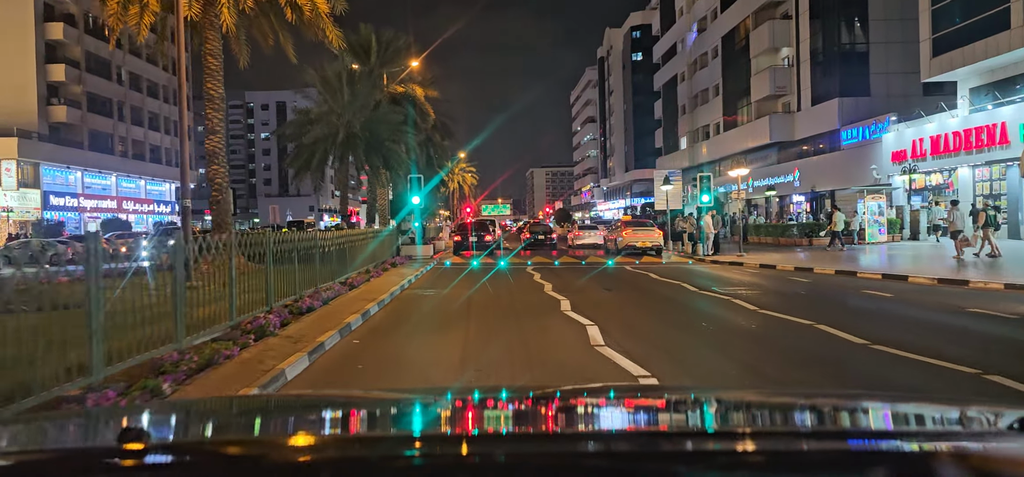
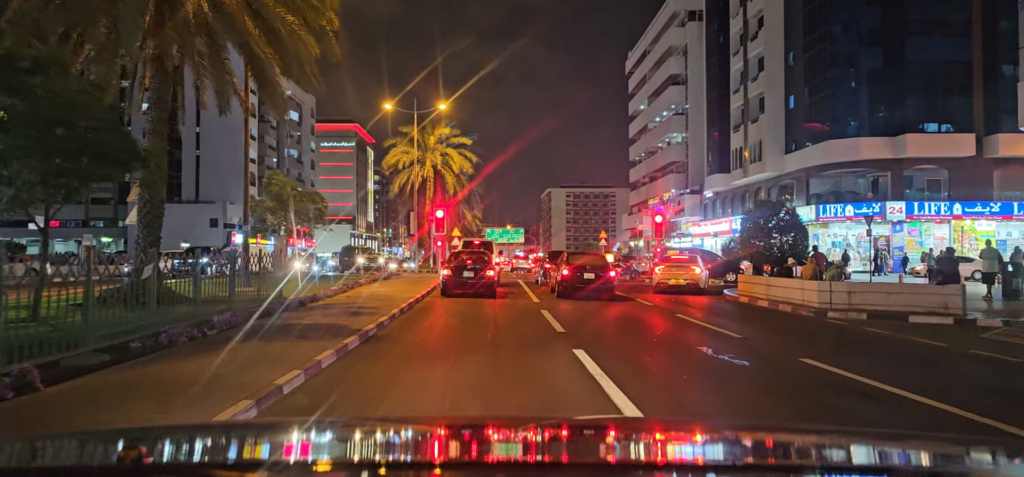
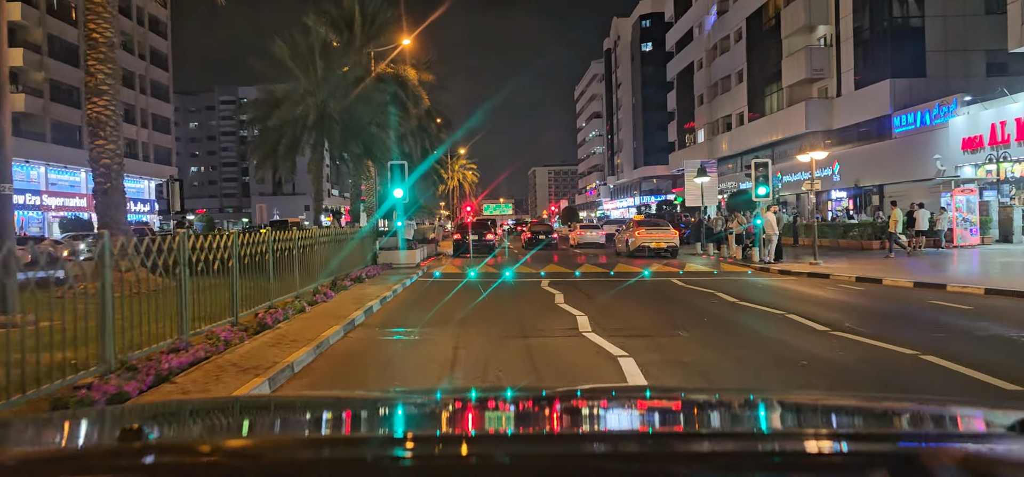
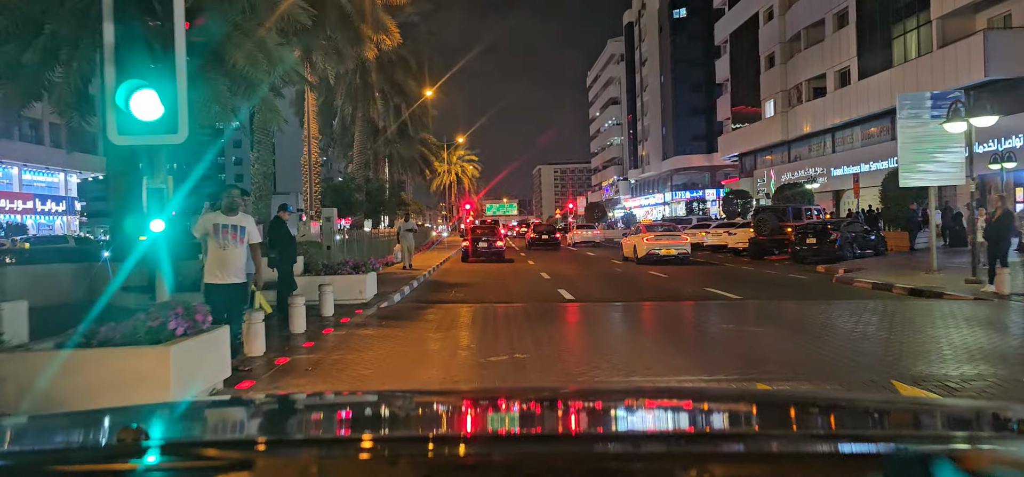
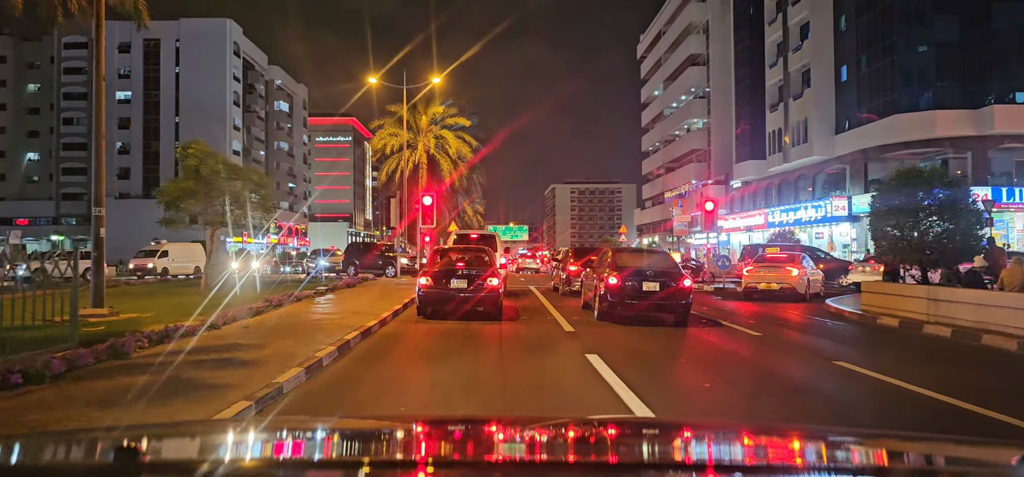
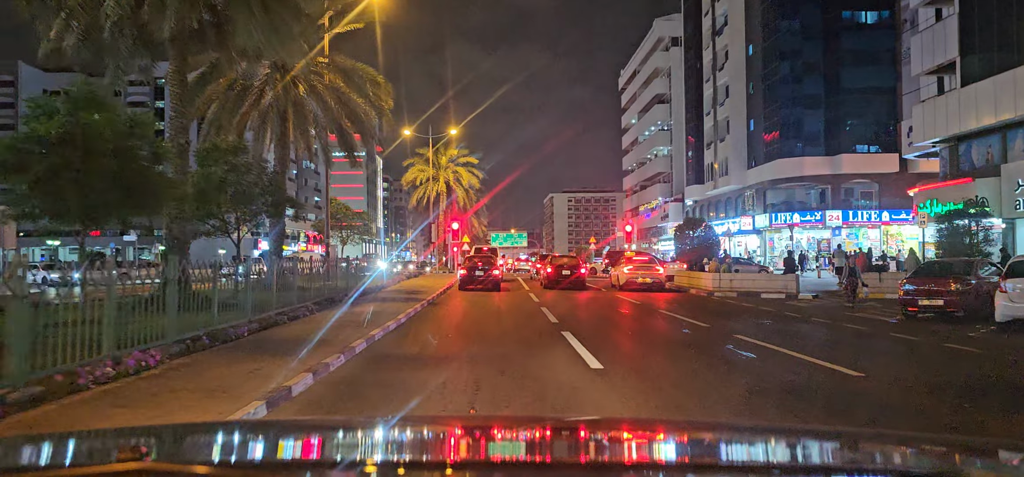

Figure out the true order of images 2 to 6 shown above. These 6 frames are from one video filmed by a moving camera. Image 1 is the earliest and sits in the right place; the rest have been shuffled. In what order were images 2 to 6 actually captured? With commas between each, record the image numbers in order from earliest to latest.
3, 4, 6, 2, 5
